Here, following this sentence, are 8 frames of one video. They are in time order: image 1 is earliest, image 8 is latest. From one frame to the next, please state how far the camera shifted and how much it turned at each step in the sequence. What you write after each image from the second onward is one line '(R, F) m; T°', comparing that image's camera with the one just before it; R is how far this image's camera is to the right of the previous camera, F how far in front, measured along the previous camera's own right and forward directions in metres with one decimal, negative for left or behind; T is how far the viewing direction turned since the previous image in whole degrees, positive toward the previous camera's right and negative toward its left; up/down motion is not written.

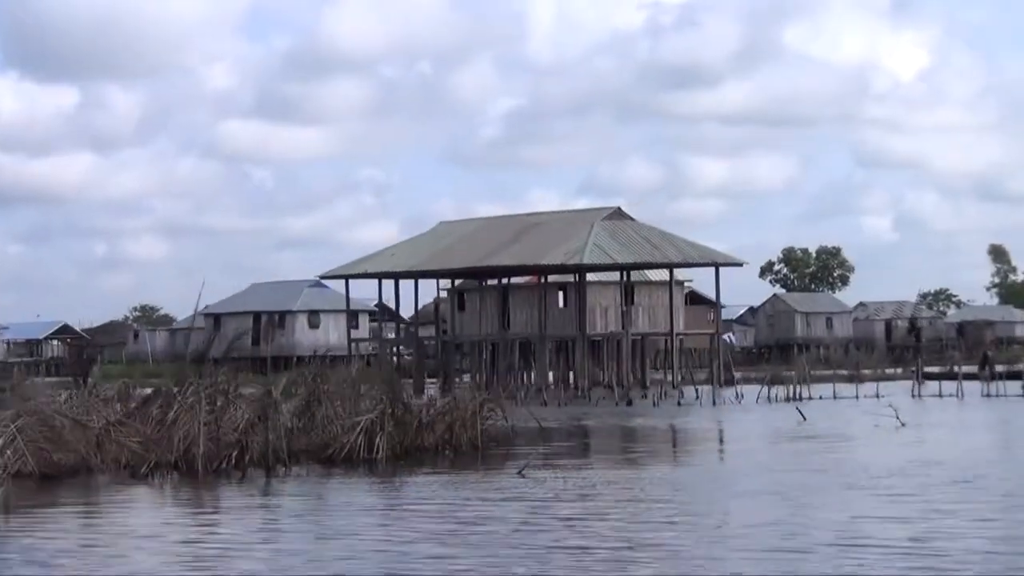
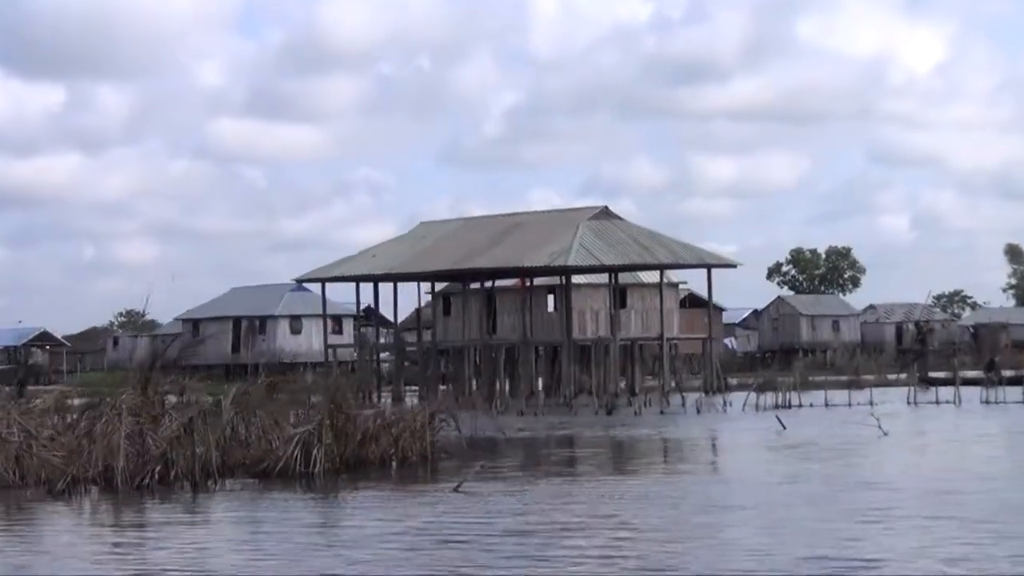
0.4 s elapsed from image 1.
(+1.9, +1.5) m; -2°
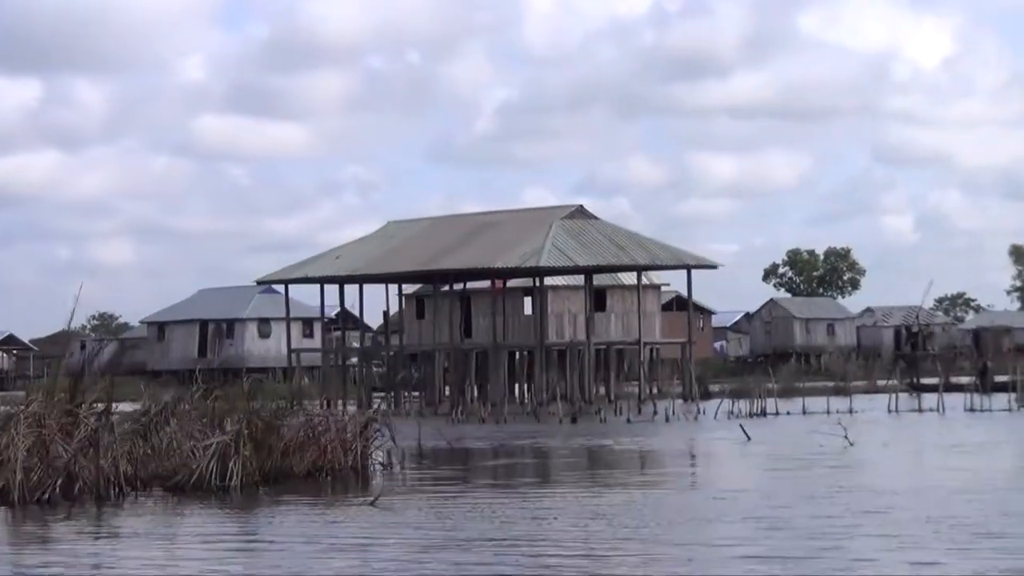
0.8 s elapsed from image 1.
(+1.9, +1.5) m; -1°
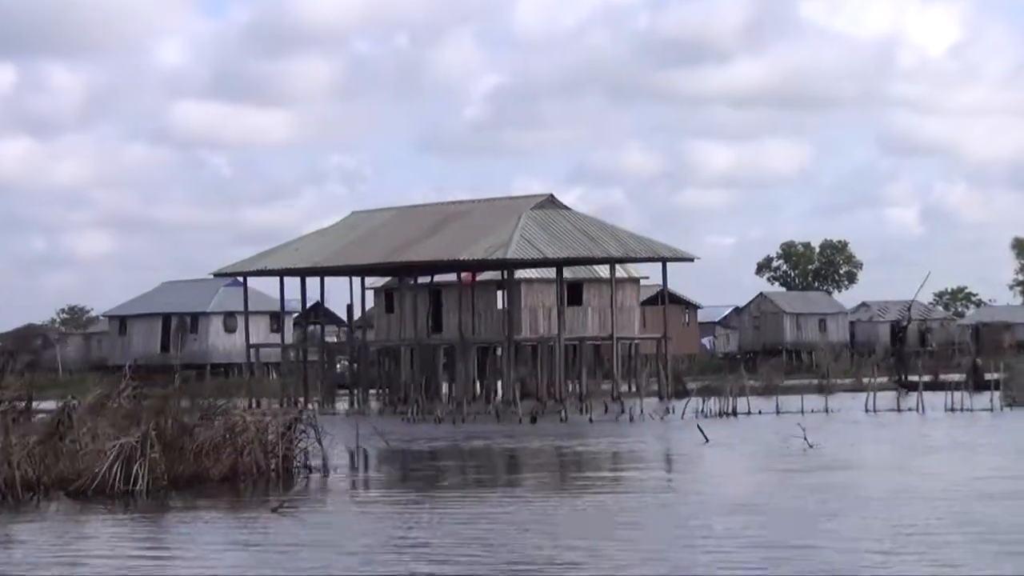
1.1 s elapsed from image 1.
(+1.9, +1.5) m; -1°
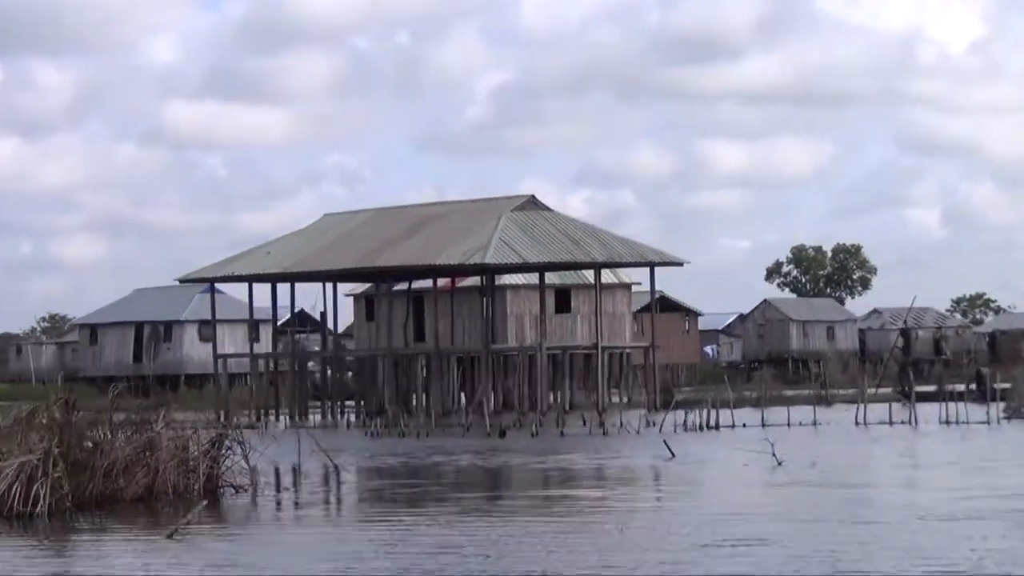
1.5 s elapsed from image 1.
(+1.9, +1.8) m; -2°
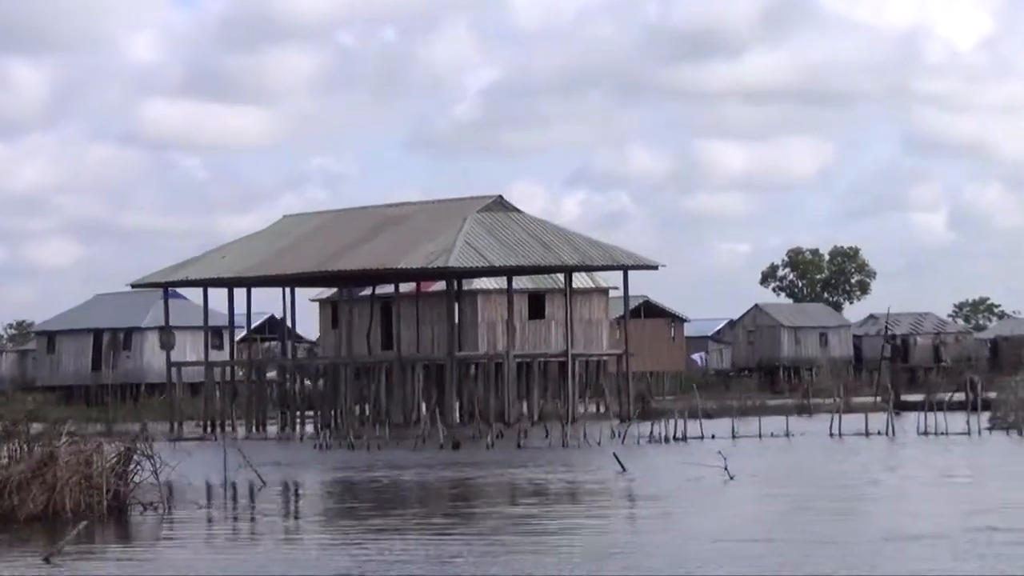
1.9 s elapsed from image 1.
(+1.7, +1.7) m; -1°
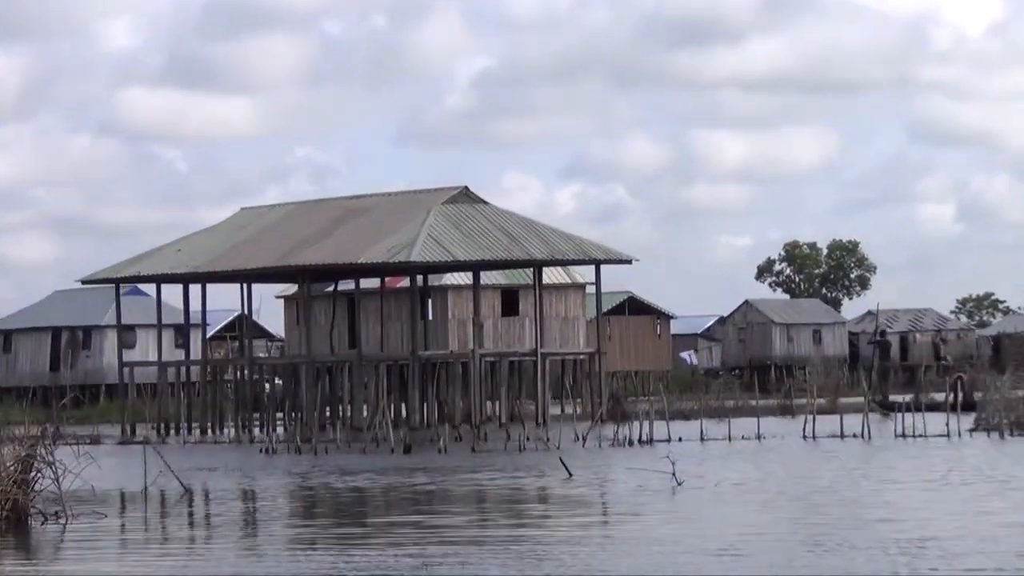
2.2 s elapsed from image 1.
(+1.6, +1.7) m; -1°
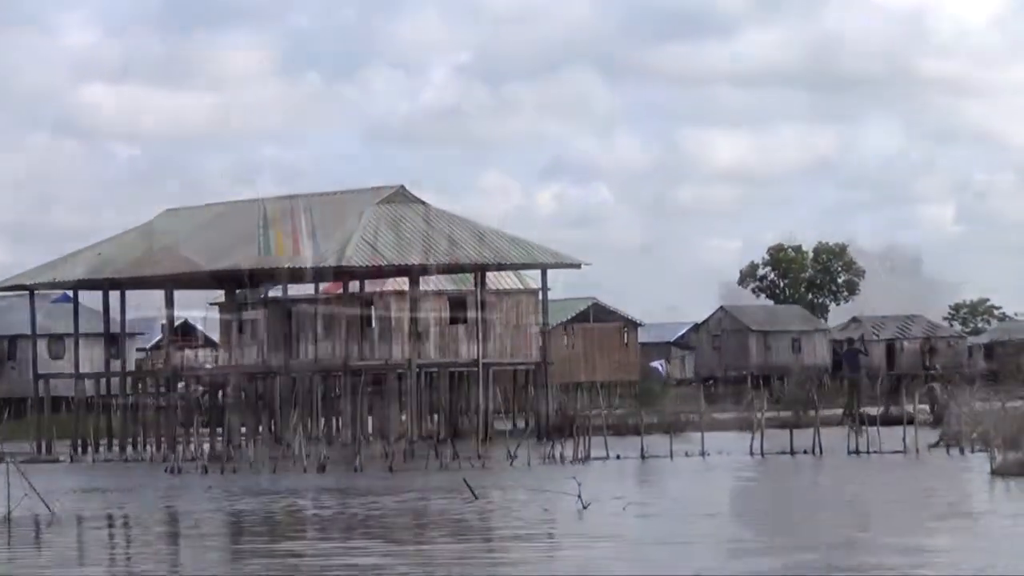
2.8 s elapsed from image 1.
(+1.5, +2.6) m; 0°
